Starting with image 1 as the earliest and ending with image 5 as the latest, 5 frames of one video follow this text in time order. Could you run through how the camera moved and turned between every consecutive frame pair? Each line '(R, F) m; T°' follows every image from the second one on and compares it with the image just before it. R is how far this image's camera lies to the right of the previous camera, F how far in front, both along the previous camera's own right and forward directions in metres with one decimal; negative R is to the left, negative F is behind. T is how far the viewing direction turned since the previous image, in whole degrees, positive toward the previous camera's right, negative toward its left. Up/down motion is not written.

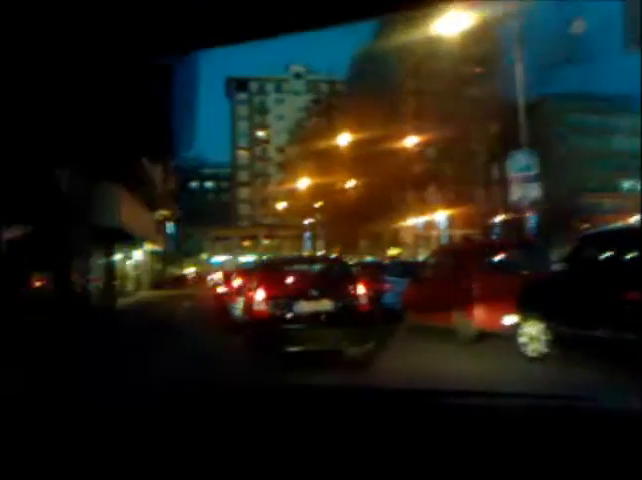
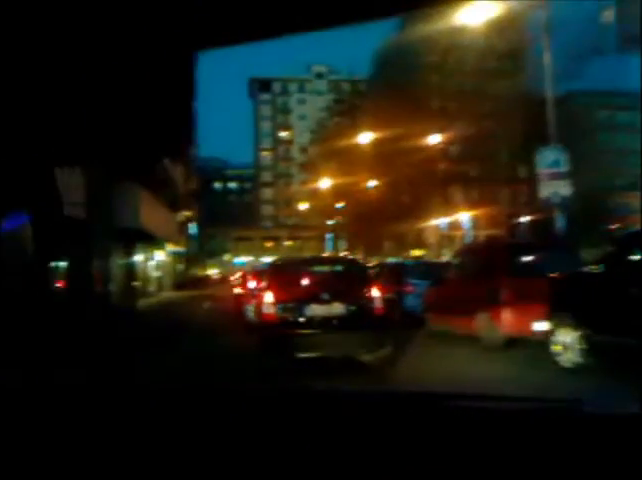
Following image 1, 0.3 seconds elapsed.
(0.0, +0.4) m; -1°
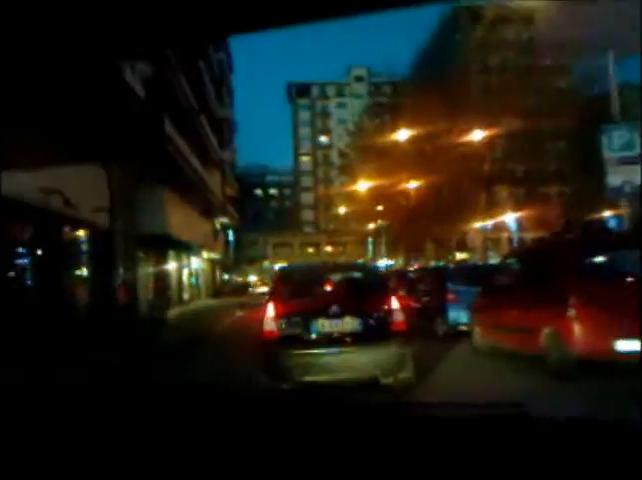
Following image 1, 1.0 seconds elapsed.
(+0.1, +1.5) m; -2°
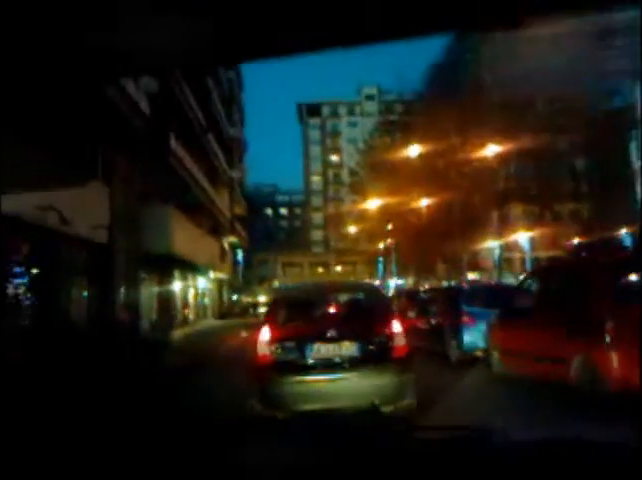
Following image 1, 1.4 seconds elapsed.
(+0.1, +0.8) m; -1°
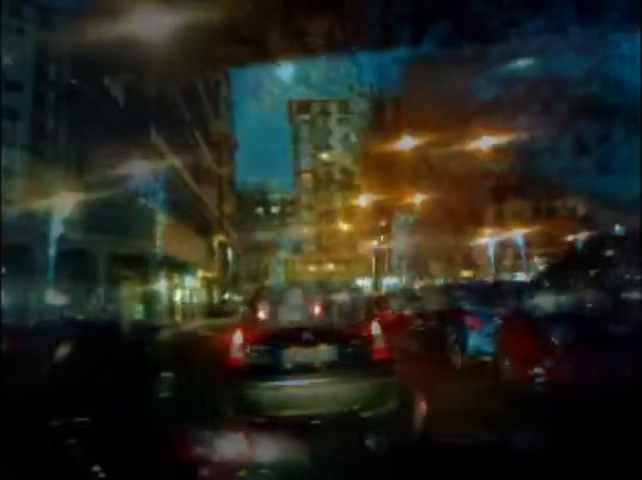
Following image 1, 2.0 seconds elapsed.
(+0.2, +0.6) m; 0°
